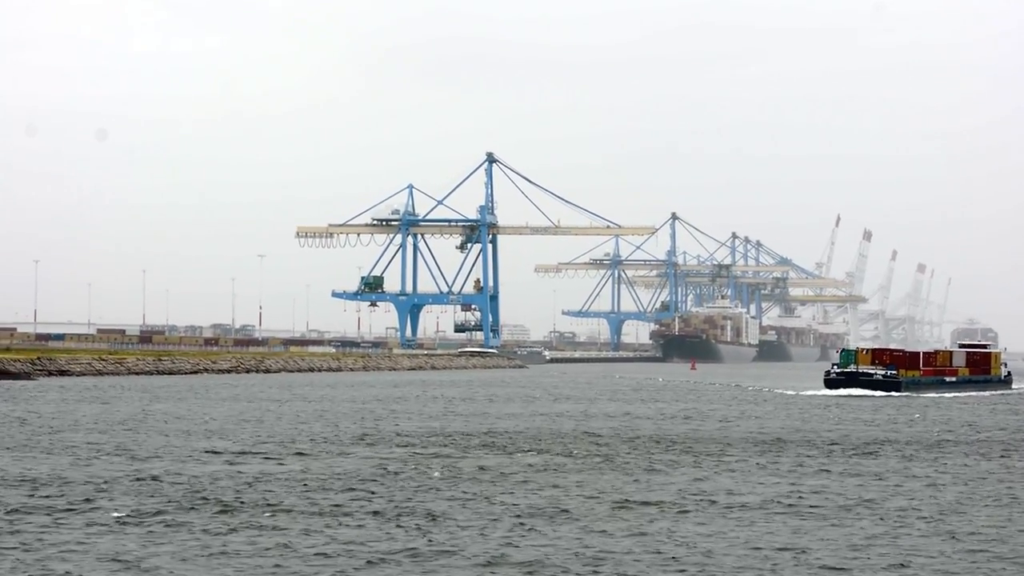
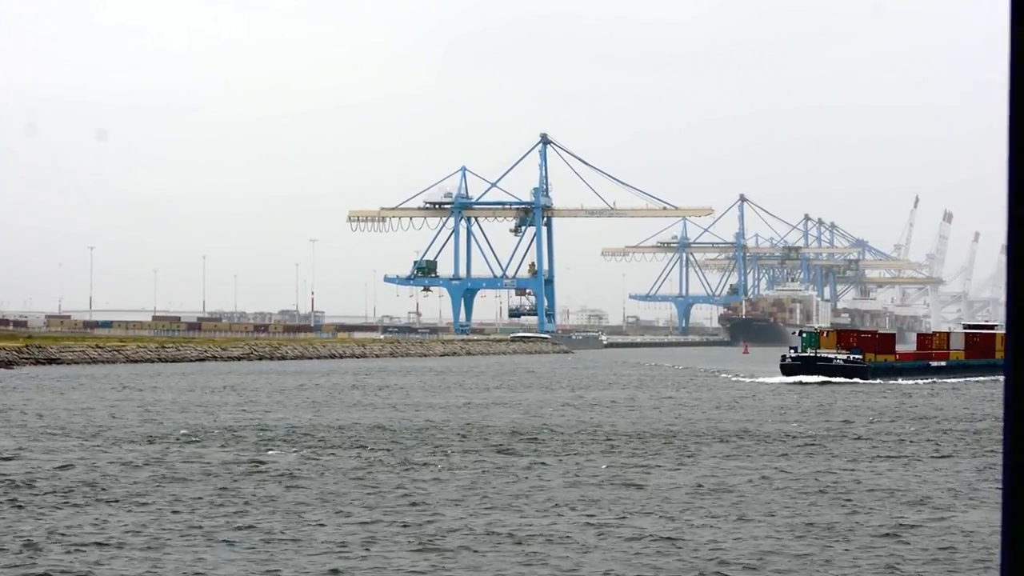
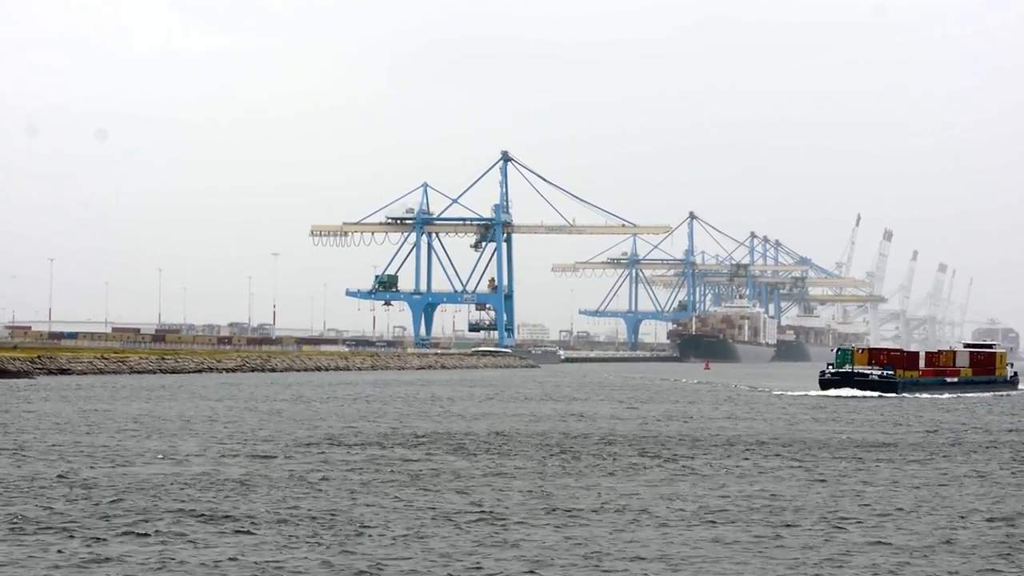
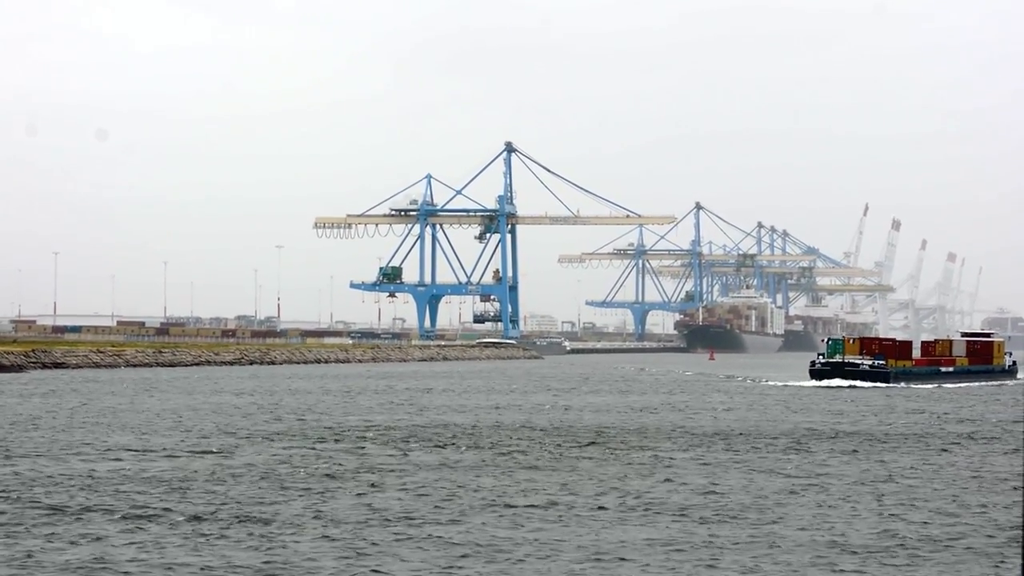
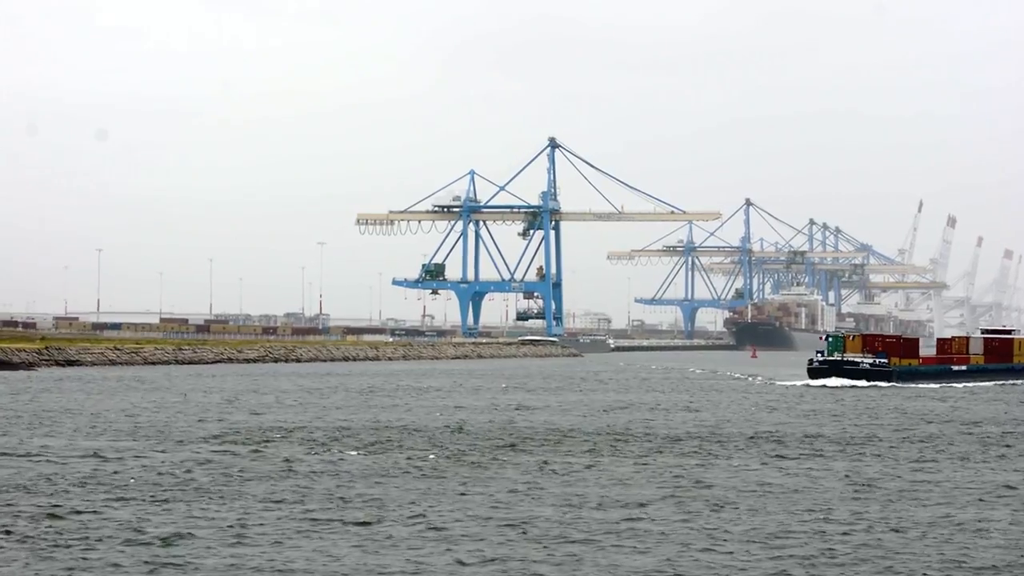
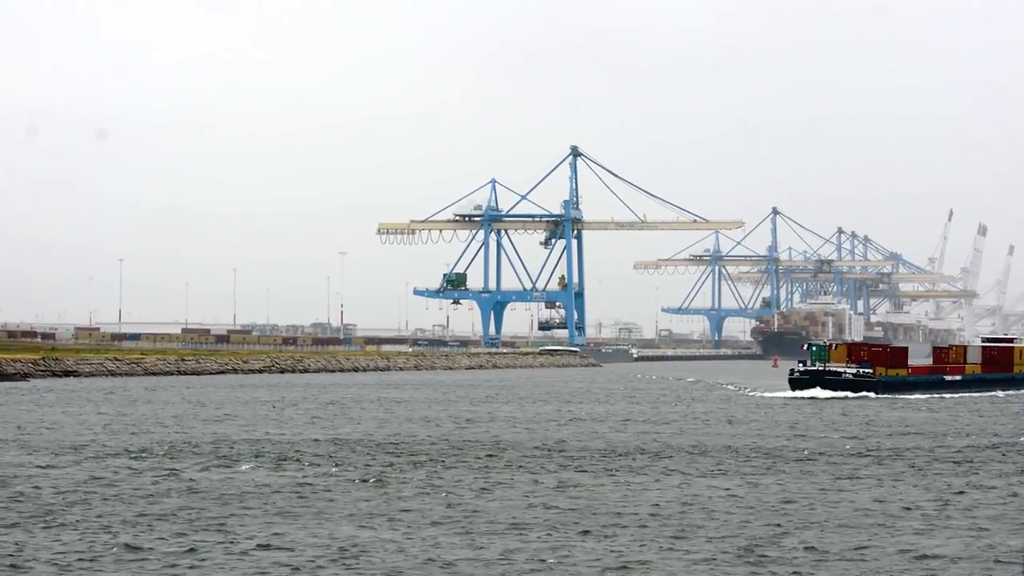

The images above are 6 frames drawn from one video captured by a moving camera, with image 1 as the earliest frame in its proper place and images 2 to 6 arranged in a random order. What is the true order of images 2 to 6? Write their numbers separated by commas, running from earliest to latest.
3, 4, 5, 2, 6
